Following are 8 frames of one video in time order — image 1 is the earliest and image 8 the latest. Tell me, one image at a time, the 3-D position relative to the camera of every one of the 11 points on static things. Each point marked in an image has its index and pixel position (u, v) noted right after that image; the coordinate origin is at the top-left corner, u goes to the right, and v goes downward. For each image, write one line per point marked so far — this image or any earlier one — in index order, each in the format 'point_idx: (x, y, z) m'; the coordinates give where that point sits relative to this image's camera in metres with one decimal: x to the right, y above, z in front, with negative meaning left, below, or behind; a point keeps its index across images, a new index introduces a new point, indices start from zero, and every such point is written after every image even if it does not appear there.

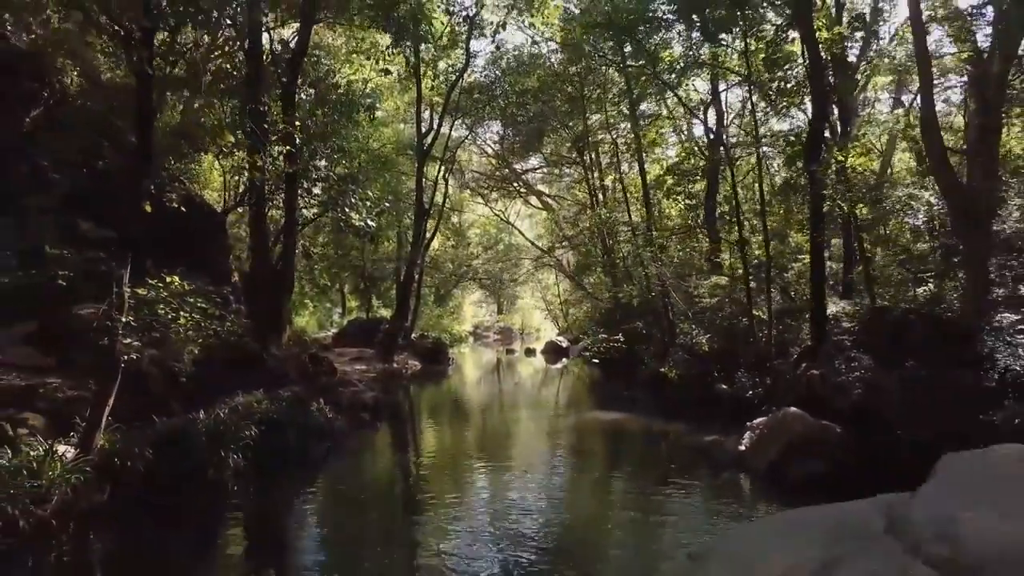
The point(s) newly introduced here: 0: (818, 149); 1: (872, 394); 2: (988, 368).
0: (+5.5, +2.5, +12.9) m
1: (+4.8, -1.4, +9.9) m
2: (+6.0, -1.0, +9.1) m
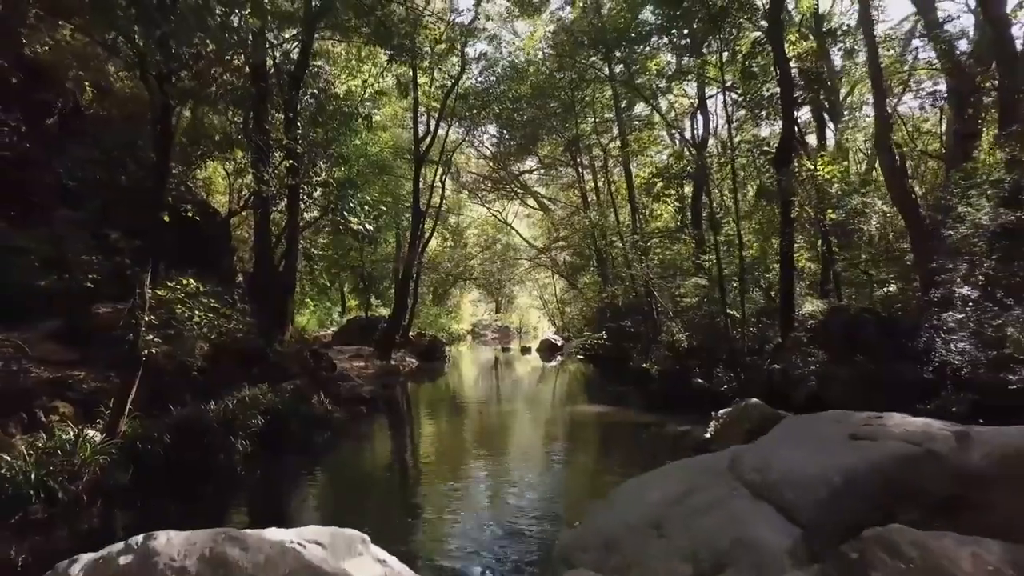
0: (+5.3, +2.5, +13.7) m
1: (+4.6, -1.4, +10.7) m
2: (+5.8, -1.0, +10.0) m
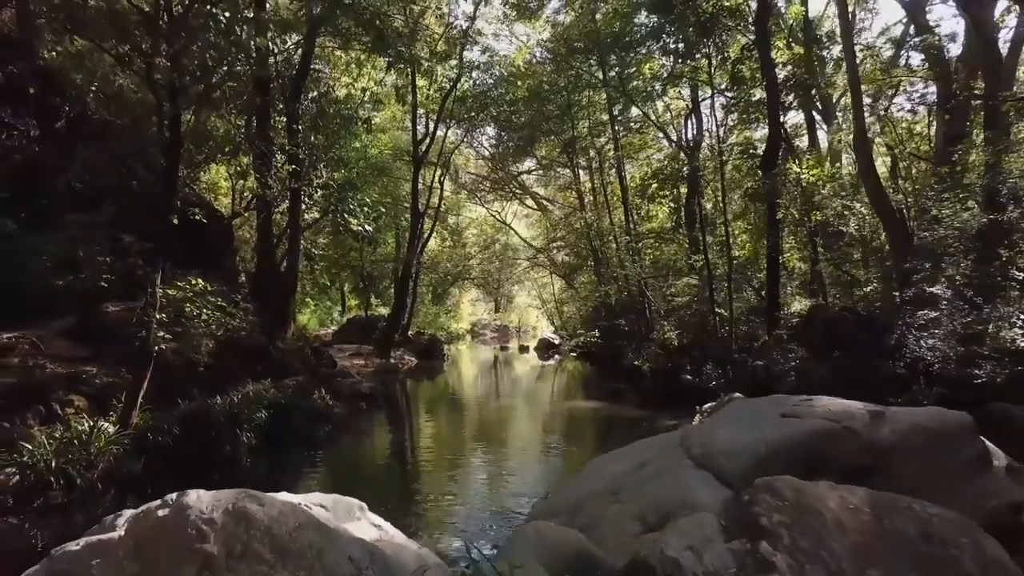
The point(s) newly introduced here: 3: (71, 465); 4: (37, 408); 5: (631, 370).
0: (+5.2, +2.5, +14.2) m
1: (+4.5, -1.4, +11.2) m
2: (+5.6, -1.0, +10.4) m
3: (-4.7, -1.9, +7.5) m
4: (-5.6, -1.4, +8.4) m
5: (+3.3, -2.3, +19.8) m
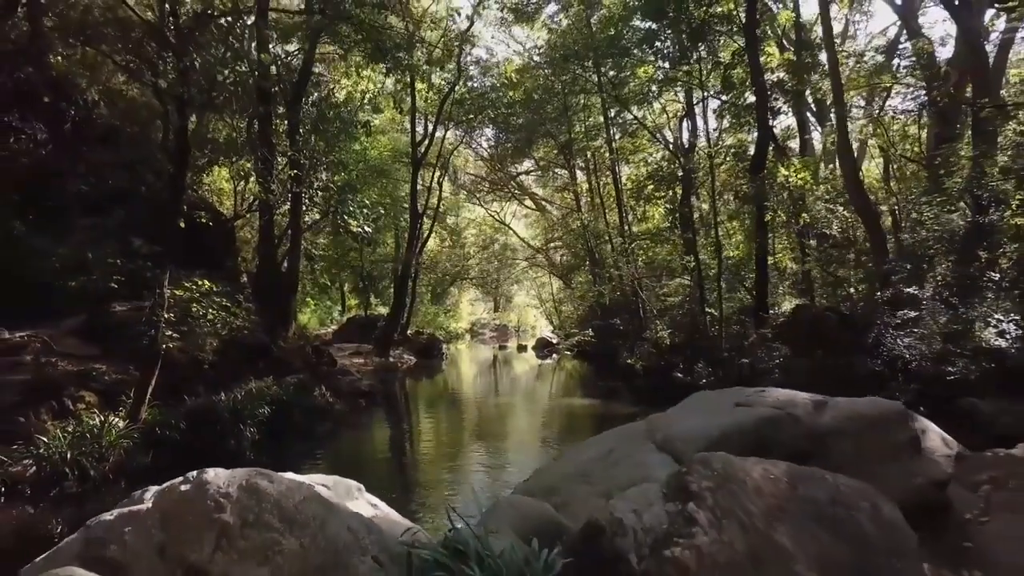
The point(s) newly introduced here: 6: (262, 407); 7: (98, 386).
0: (+5.1, +2.5, +14.6) m
1: (+4.4, -1.4, +11.6) m
2: (+5.6, -1.0, +10.8) m
3: (-4.8, -1.9, +7.9) m
4: (-5.7, -1.4, +8.8) m
5: (+3.2, -2.3, +20.2) m
6: (-4.0, -1.9, +11.4) m
7: (-5.6, -1.3, +9.7) m
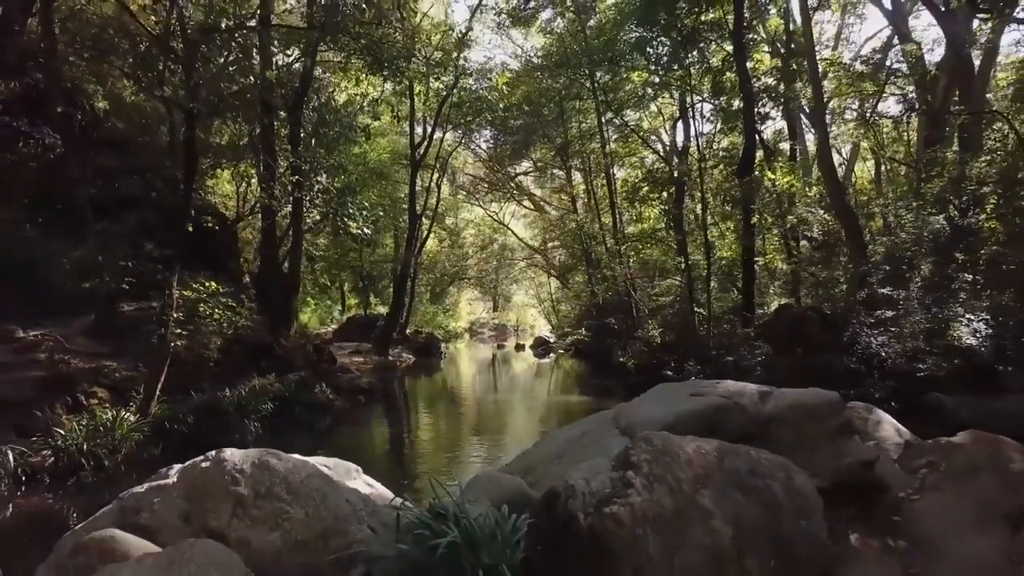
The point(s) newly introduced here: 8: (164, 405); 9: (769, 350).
0: (+5.0, +2.5, +15.0) m
1: (+4.3, -1.4, +12.1) m
2: (+5.4, -1.0, +11.3) m
3: (-4.9, -1.9, +8.4) m
4: (-5.8, -1.4, +9.3) m
5: (+3.1, -2.3, +20.7) m
6: (-4.1, -1.9, +11.9) m
7: (-5.8, -1.4, +10.2) m
8: (-5.0, -1.7, +10.2) m
9: (+4.5, -1.1, +12.5) m
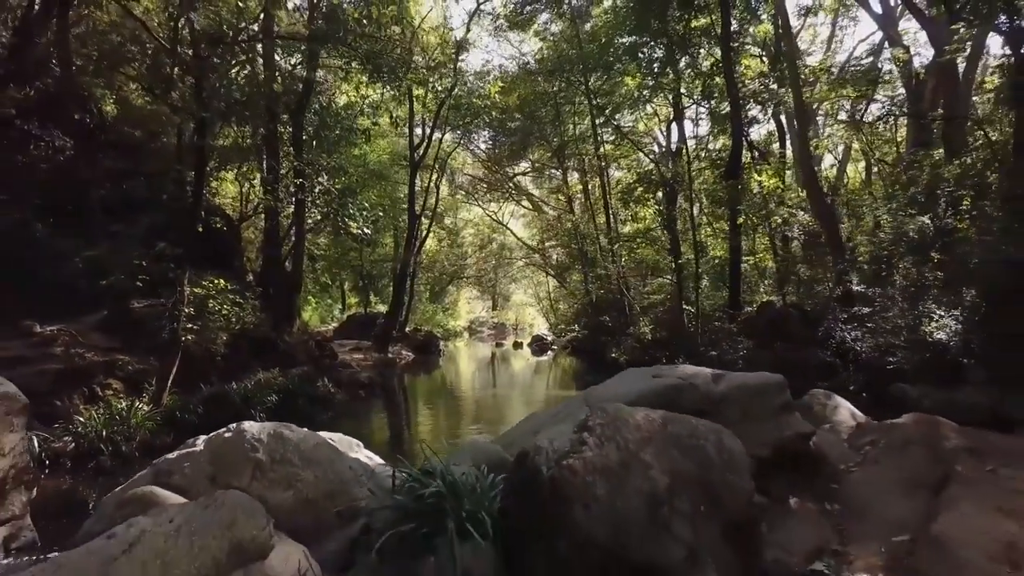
0: (+4.9, +2.6, +15.6) m
1: (+4.2, -1.4, +12.6) m
2: (+5.3, -0.9, +11.8) m
3: (-5.0, -1.9, +8.9) m
4: (-5.9, -1.4, +9.9) m
5: (+3.0, -2.2, +21.2) m
6: (-4.2, -1.9, +12.4) m
7: (-5.9, -1.3, +10.8) m
8: (-5.1, -1.6, +10.7) m
9: (+4.4, -1.0, +13.0) m
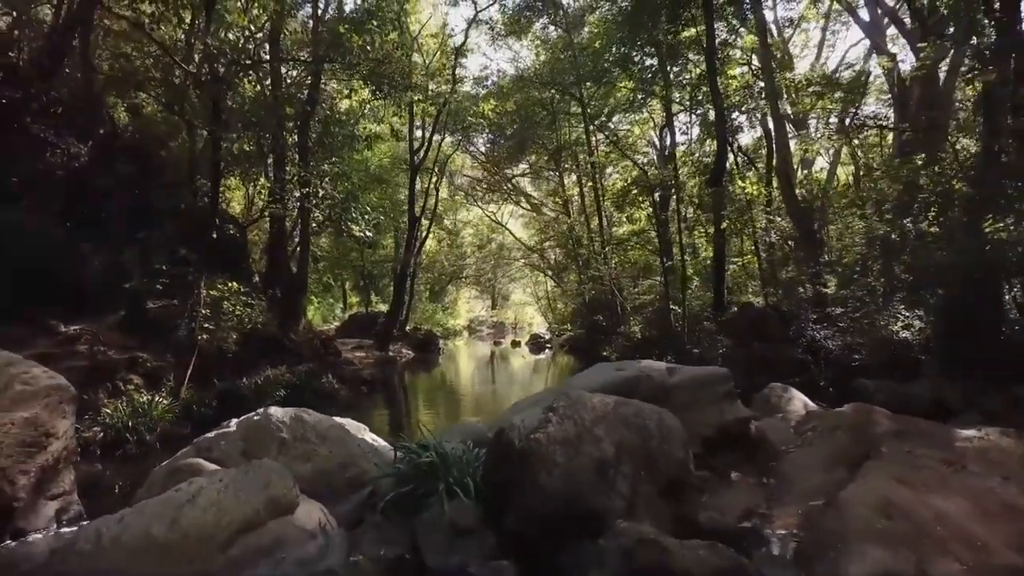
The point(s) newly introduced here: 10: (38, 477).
0: (+4.8, +2.5, +16.4) m
1: (+4.1, -1.4, +13.4) m
2: (+5.2, -1.0, +12.6) m
3: (-5.1, -1.9, +9.7) m
4: (-6.1, -1.4, +10.7) m
5: (+2.9, -2.3, +22.0) m
6: (-4.3, -1.9, +13.2) m
7: (-6.0, -1.4, +11.6) m
8: (-5.2, -1.7, +11.5) m
9: (+4.3, -1.1, +13.8) m
10: (-3.9, -1.5, +5.8) m
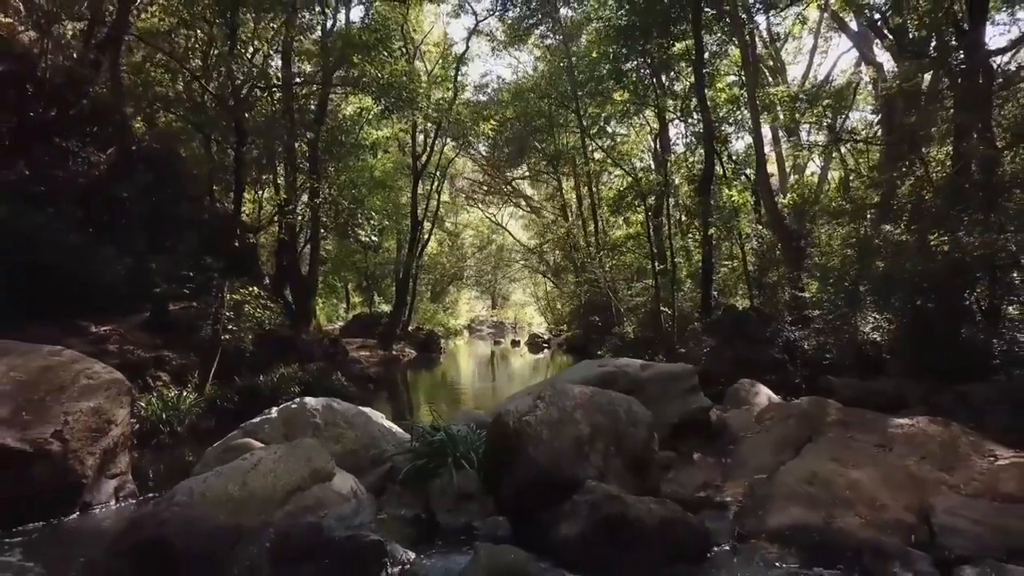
0: (+4.7, +2.5, +17.3) m
1: (+4.0, -1.5, +14.3) m
2: (+5.2, -1.1, +13.6) m
3: (-5.1, -2.0, +10.7) m
4: (-6.1, -1.5, +11.6) m
5: (+2.9, -2.3, +23.0) m
6: (-4.4, -2.0, +14.2) m
7: (-6.0, -1.4, +12.5) m
8: (-5.2, -1.7, +12.5) m
9: (+4.3, -1.1, +14.8) m
10: (-3.9, -1.6, +6.7) m
